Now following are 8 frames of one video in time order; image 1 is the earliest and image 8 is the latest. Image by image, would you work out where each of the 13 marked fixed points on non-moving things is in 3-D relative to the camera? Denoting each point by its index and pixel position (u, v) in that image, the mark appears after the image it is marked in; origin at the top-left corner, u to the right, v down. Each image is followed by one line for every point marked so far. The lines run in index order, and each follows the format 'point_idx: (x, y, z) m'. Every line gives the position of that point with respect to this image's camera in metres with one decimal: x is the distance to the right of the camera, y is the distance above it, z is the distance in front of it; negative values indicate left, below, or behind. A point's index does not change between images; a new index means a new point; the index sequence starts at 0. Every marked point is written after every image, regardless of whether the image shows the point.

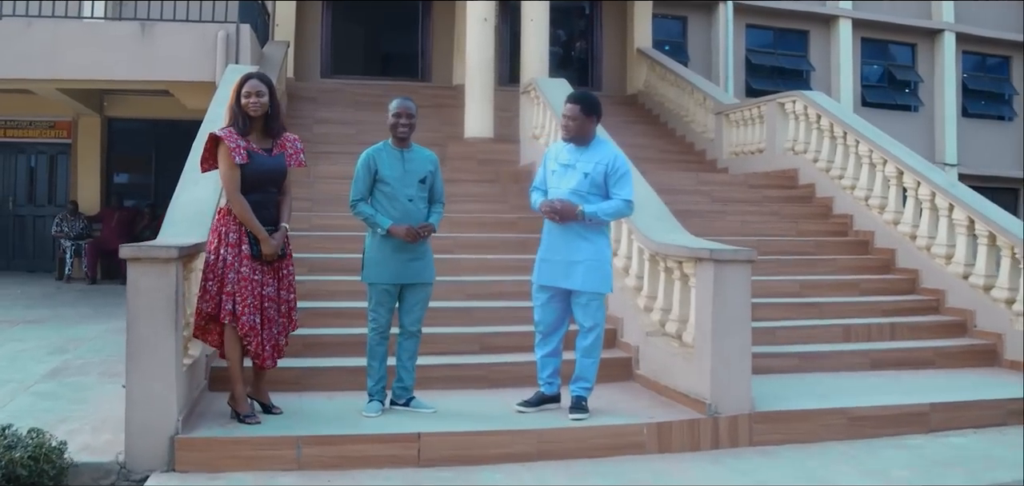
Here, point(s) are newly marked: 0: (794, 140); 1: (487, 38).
0: (+3.1, +1.2, +9.1) m
1: (-0.3, +2.6, +10.0) m
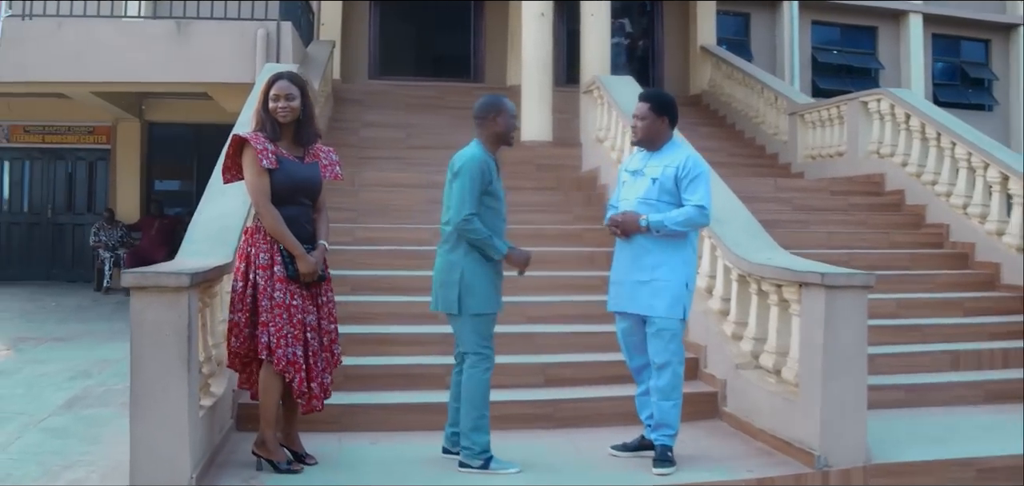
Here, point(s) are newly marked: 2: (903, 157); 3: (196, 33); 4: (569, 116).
0: (+3.7, +1.0, +8.2) m
1: (+0.4, +2.4, +9.4) m
2: (+3.8, +0.8, +7.9) m
3: (-3.2, +2.1, +8.2) m
4: (+0.7, +1.7, +10.6) m
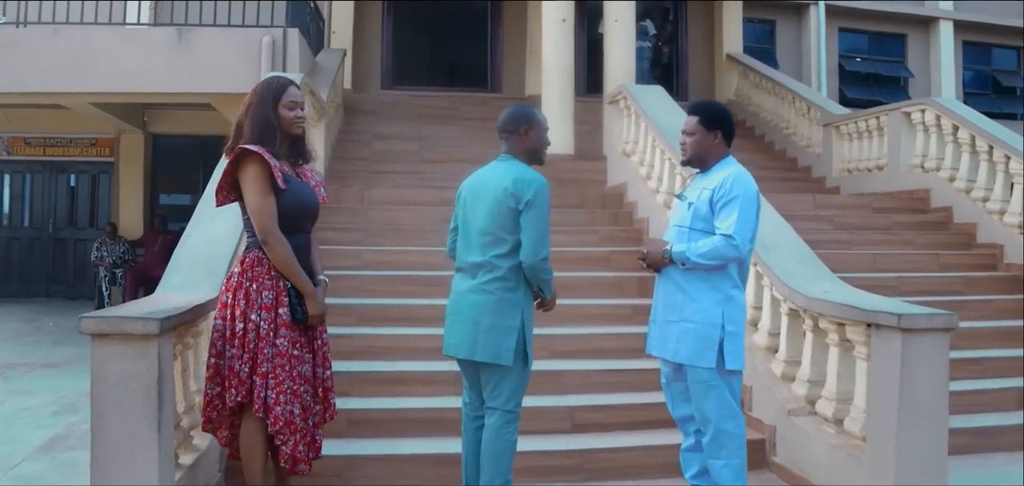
0: (+3.9, +0.8, +7.7) m
1: (+0.6, +2.2, +8.9) m
2: (+4.0, +0.7, +7.4) m
3: (-3.0, +1.9, +7.8) m
4: (+1.0, +1.4, +10.2) m
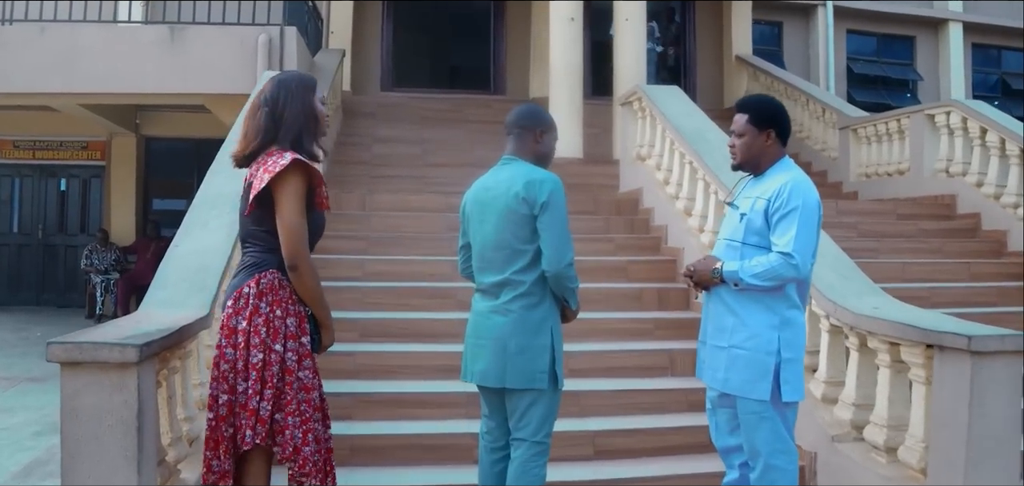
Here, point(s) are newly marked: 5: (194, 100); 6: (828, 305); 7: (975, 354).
0: (+4.0, +0.8, +7.4) m
1: (+0.6, +2.2, +8.6) m
2: (+4.1, +0.6, +7.1) m
3: (-3.0, +1.9, +7.4) m
4: (+1.0, +1.4, +9.8) m
5: (-3.0, +1.4, +7.7) m
6: (+1.5, -0.3, +3.7) m
7: (+1.7, -0.4, +2.9) m
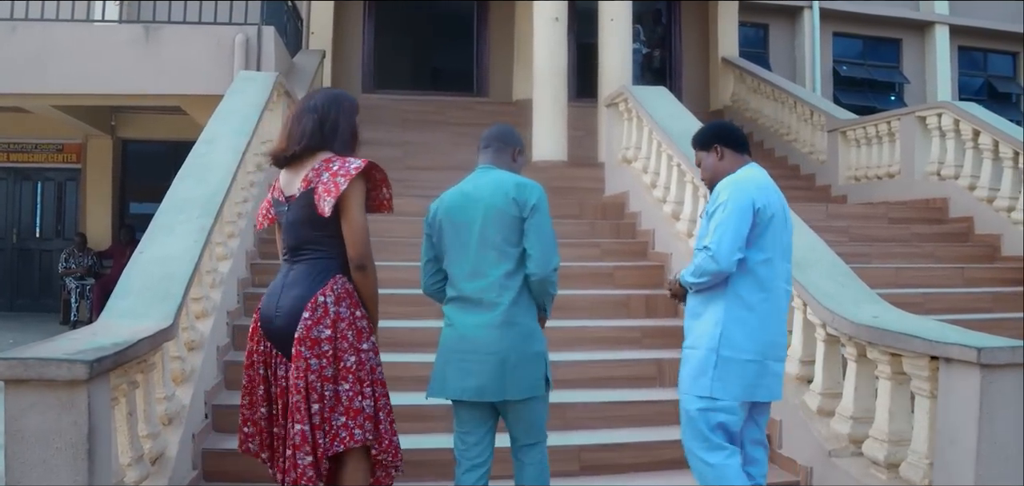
0: (+3.8, +0.7, +7.3) m
1: (+0.5, +2.1, +8.4) m
2: (+3.9, +0.6, +7.0) m
3: (-3.1, +1.8, +7.2) m
4: (+0.8, +1.3, +9.7) m
5: (-3.2, +1.3, +7.5) m
6: (+1.4, -0.3, +3.6) m
7: (+1.6, -0.4, +2.8) m
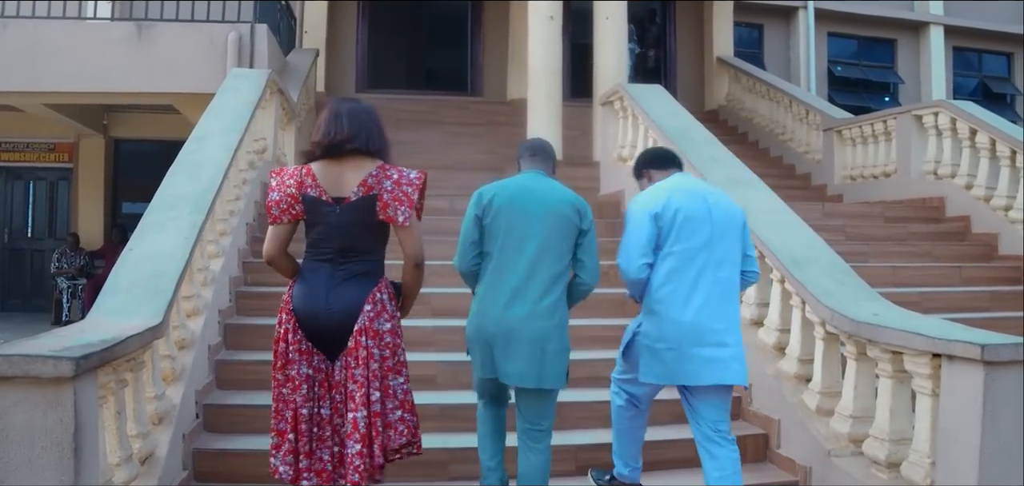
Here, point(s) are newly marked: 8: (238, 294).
0: (+3.8, +0.7, +7.2) m
1: (+0.4, +2.1, +8.4) m
2: (+3.9, +0.6, +6.9) m
3: (-3.1, +1.8, +7.1) m
4: (+0.8, +1.3, +9.6) m
5: (-3.2, +1.3, +7.4) m
6: (+1.4, -0.3, +3.5) m
7: (+1.6, -0.4, +2.8) m
8: (-1.6, -0.3, +4.7) m
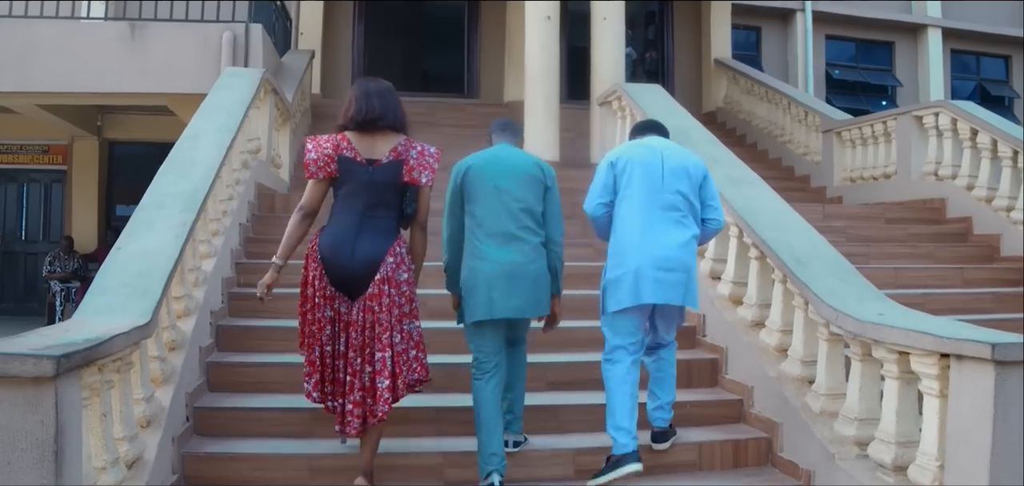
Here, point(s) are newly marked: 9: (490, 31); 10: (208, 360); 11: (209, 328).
0: (+3.8, +0.7, +7.2) m
1: (+0.4, +2.1, +8.3) m
2: (+3.9, +0.5, +6.9) m
3: (-3.2, +1.8, +7.1) m
4: (+0.7, +1.3, +9.6) m
5: (-3.2, +1.3, +7.3) m
6: (+1.4, -0.3, +3.5) m
7: (+1.6, -0.4, +2.7) m
8: (-1.6, -0.3, +4.6) m
9: (-0.3, +2.7, +10.2) m
10: (-1.5, -0.6, +4.1) m
11: (-1.6, -0.4, +4.2) m
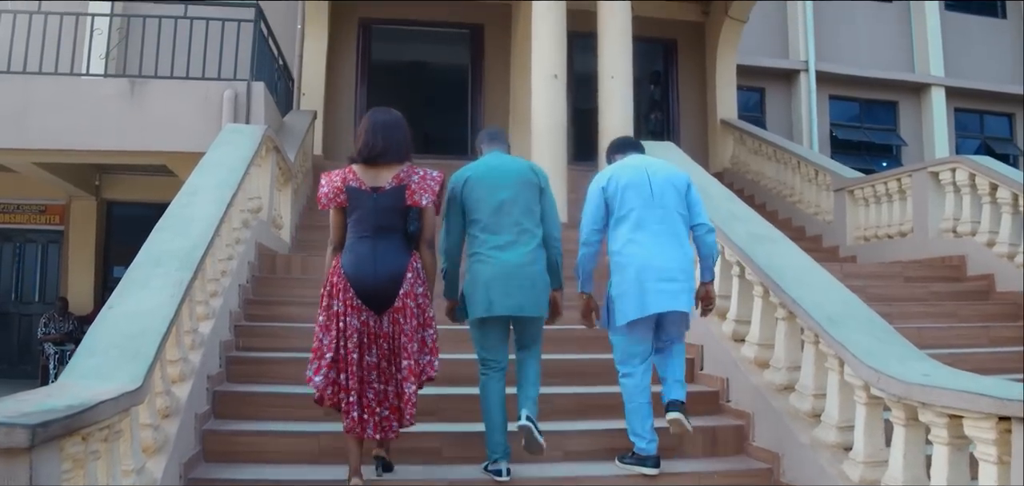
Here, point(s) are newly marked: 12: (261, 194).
0: (+3.8, +0.2, +7.0) m
1: (+0.5, +1.5, +8.3) m
2: (+3.9, +0.1, +6.7) m
3: (-3.1, +1.3, +7.0) m
4: (+0.8, +0.6, +9.4) m
5: (-3.2, +0.8, +7.2) m
6: (+1.4, -0.5, +3.2) m
7: (+1.7, -0.6, +2.5) m
8: (-1.5, -0.6, +4.4) m
9: (-0.2, +1.9, +10.2) m
10: (-1.5, -0.9, +3.8) m
11: (-1.5, -0.7, +4.0) m
12: (-1.8, +0.4, +5.8) m
